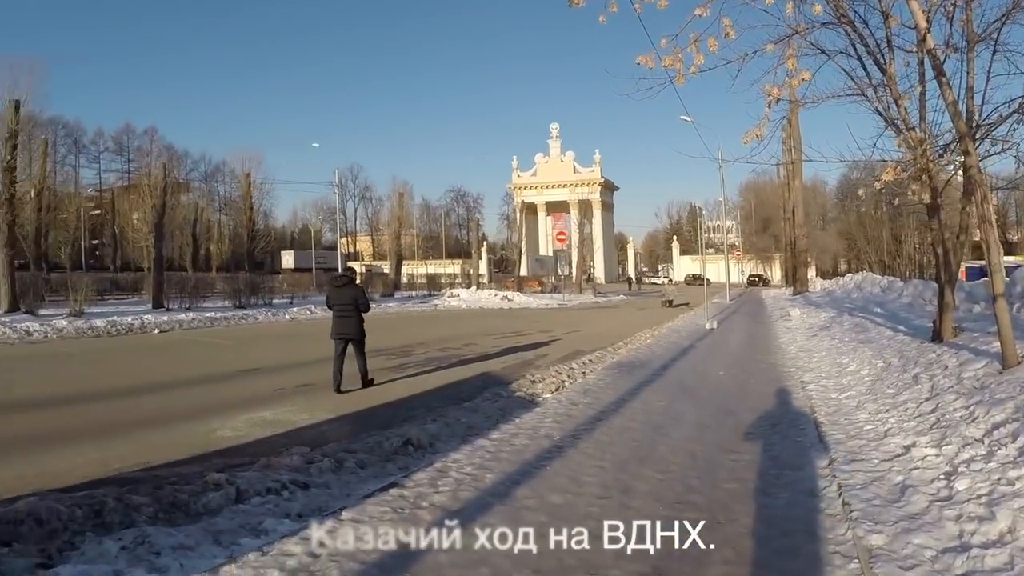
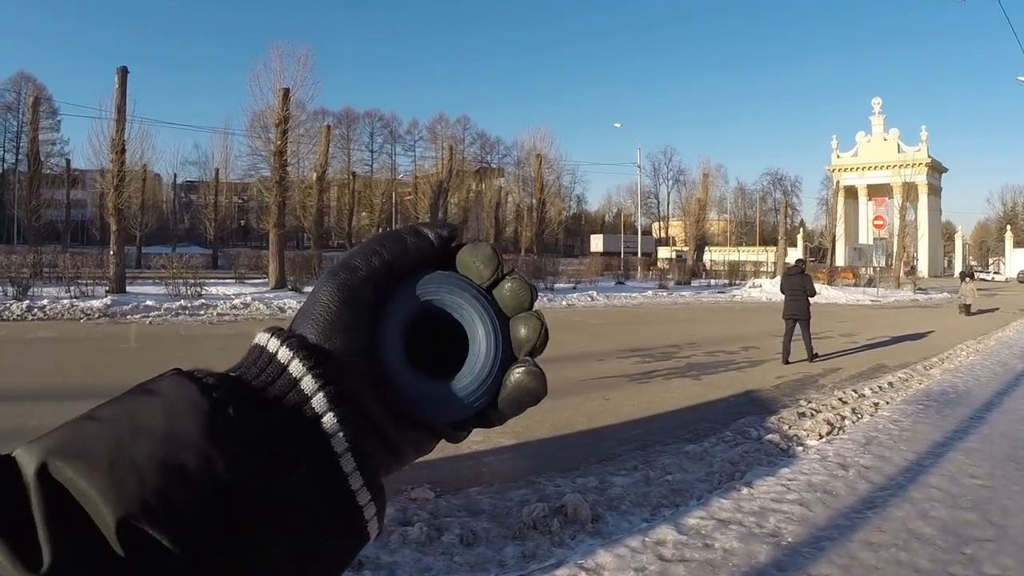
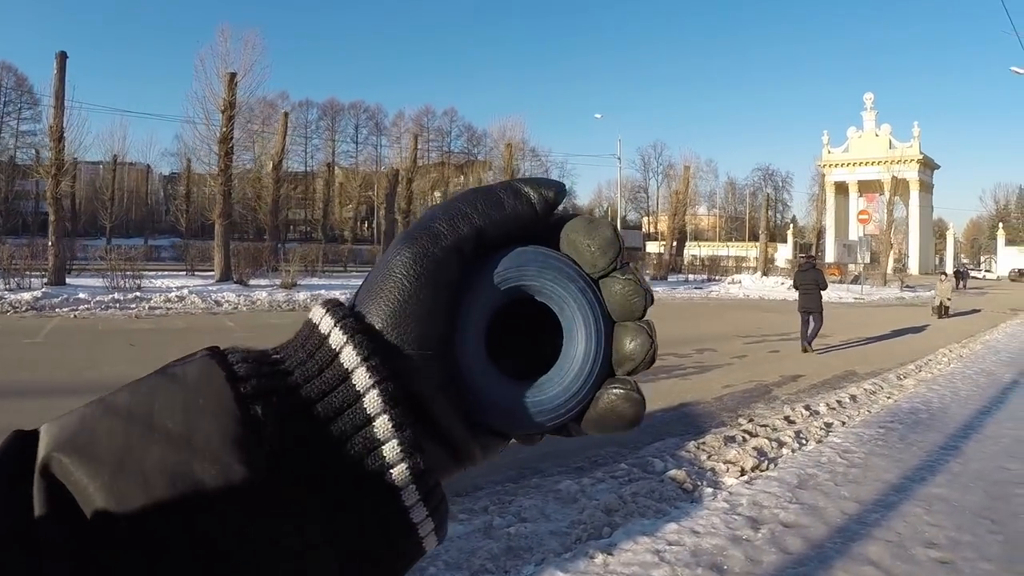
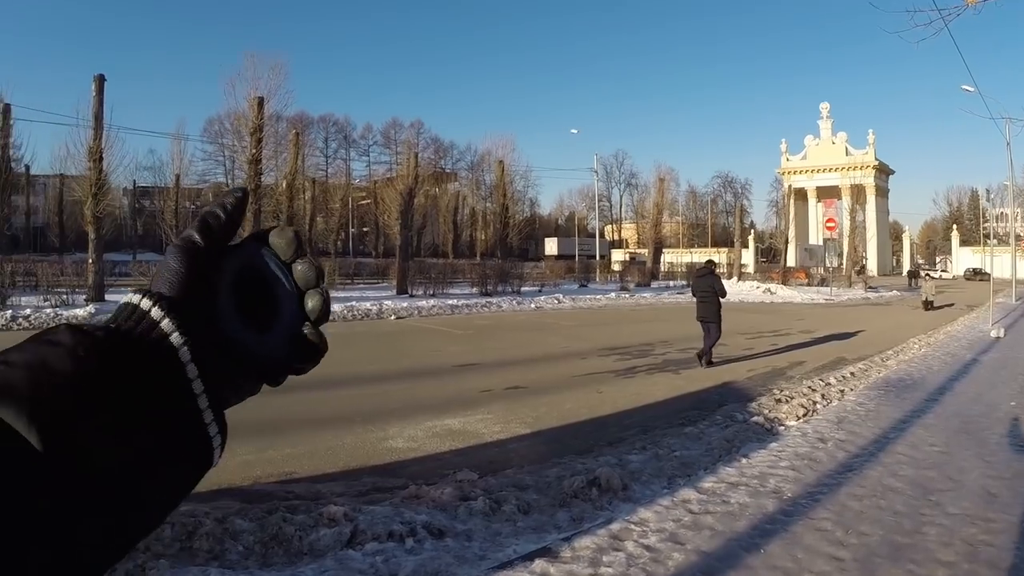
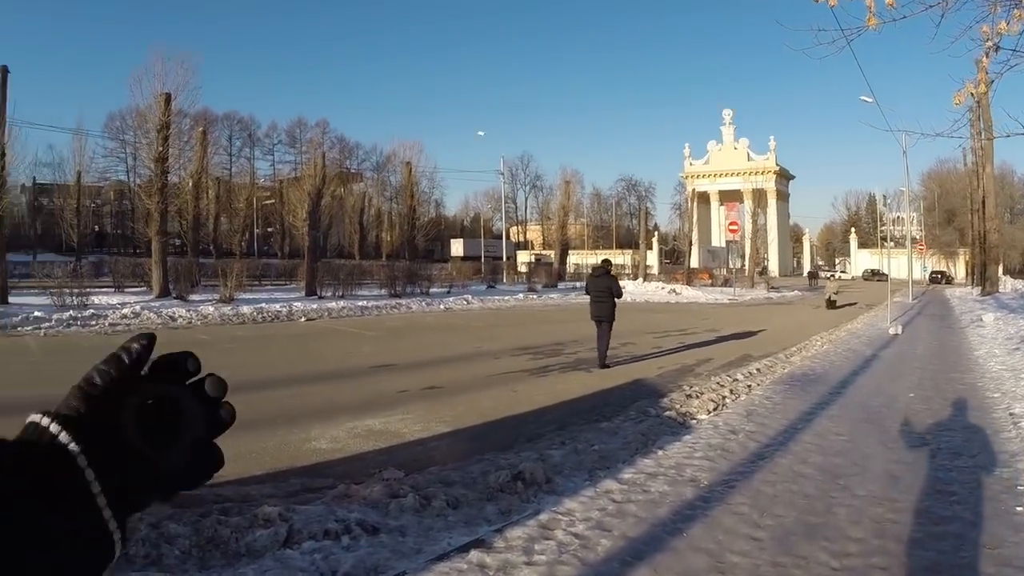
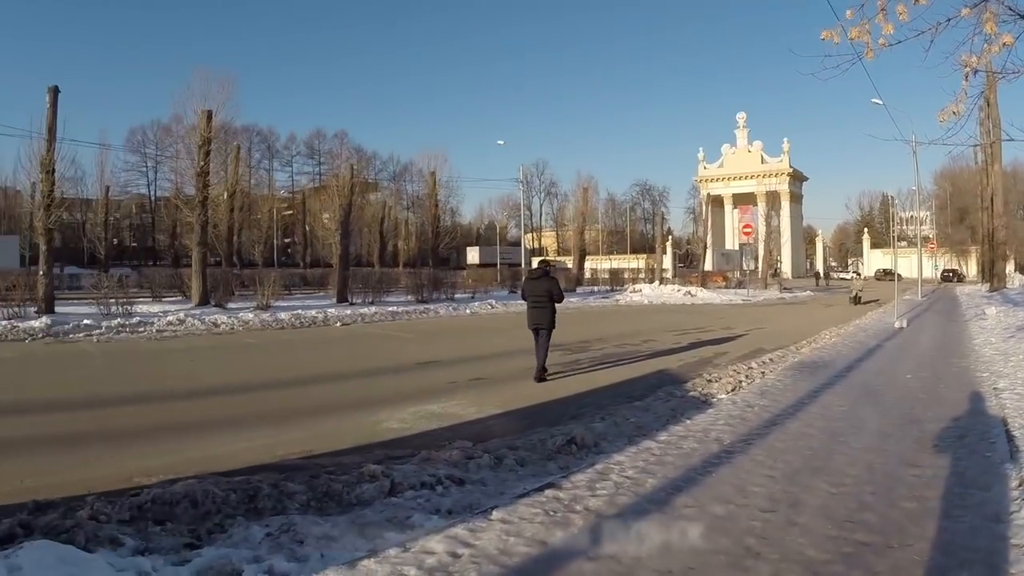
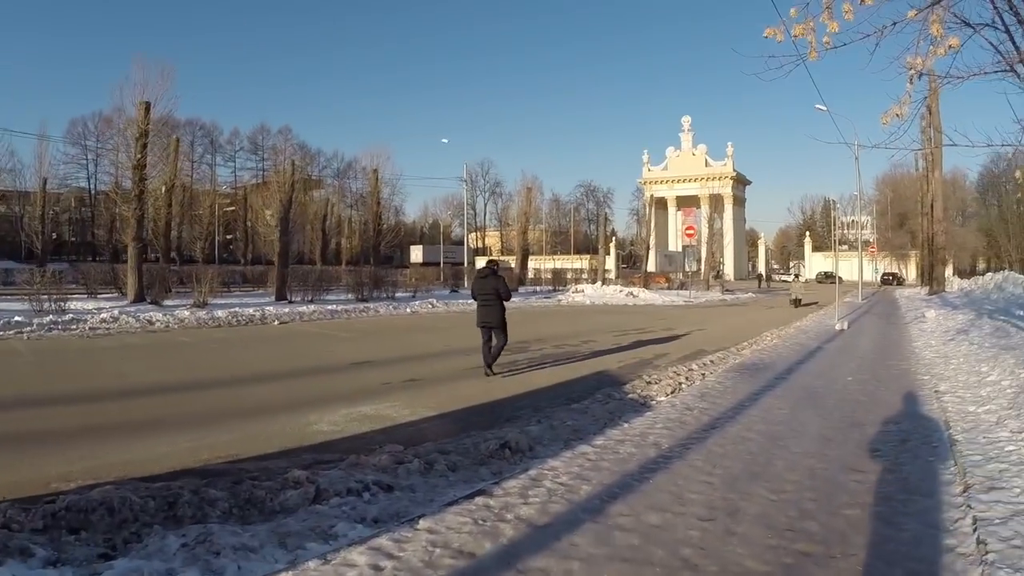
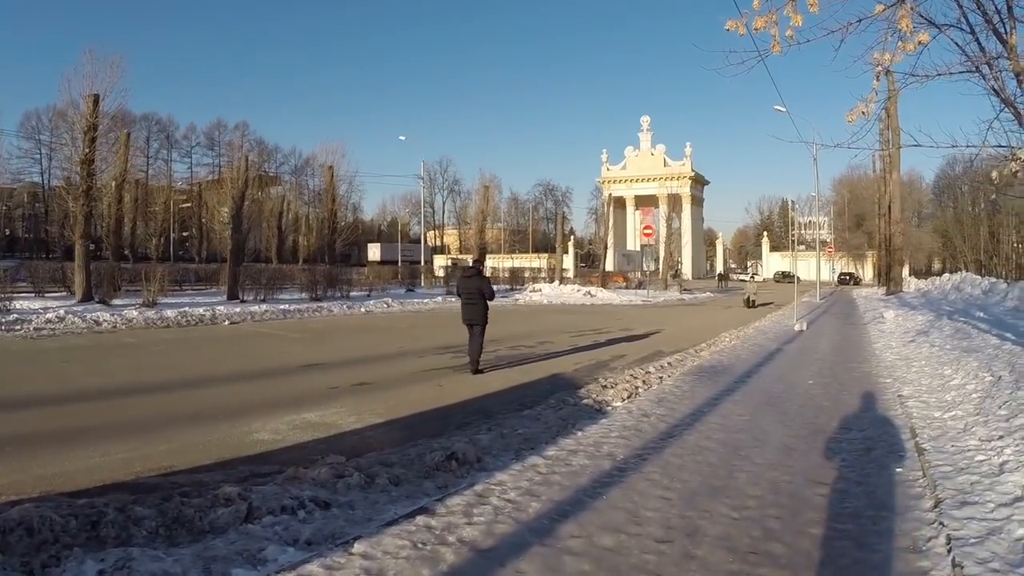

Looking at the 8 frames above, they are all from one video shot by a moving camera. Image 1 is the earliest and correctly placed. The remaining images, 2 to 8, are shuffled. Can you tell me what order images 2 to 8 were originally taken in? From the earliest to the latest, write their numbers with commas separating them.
6, 7, 8, 5, 4, 2, 3
